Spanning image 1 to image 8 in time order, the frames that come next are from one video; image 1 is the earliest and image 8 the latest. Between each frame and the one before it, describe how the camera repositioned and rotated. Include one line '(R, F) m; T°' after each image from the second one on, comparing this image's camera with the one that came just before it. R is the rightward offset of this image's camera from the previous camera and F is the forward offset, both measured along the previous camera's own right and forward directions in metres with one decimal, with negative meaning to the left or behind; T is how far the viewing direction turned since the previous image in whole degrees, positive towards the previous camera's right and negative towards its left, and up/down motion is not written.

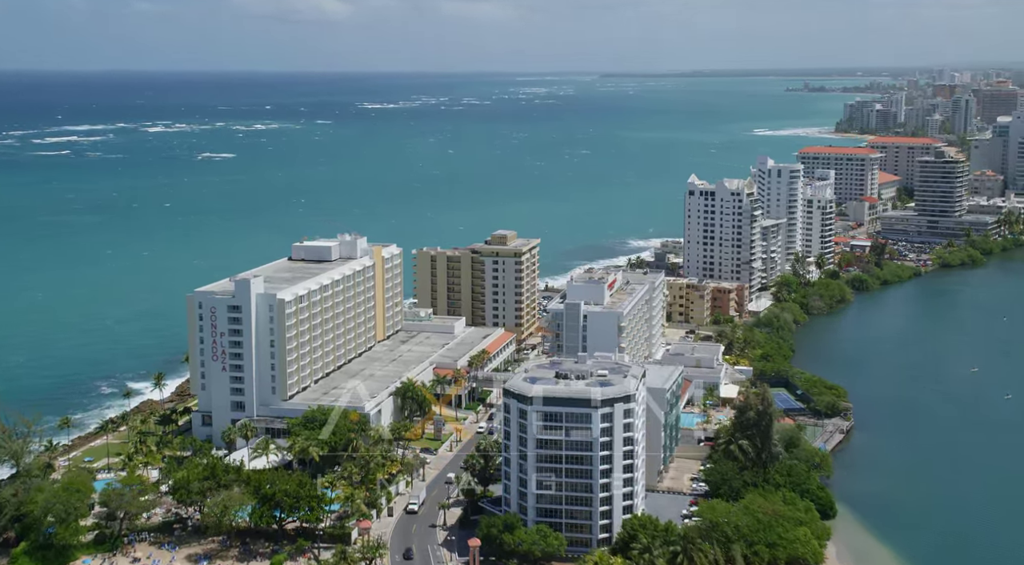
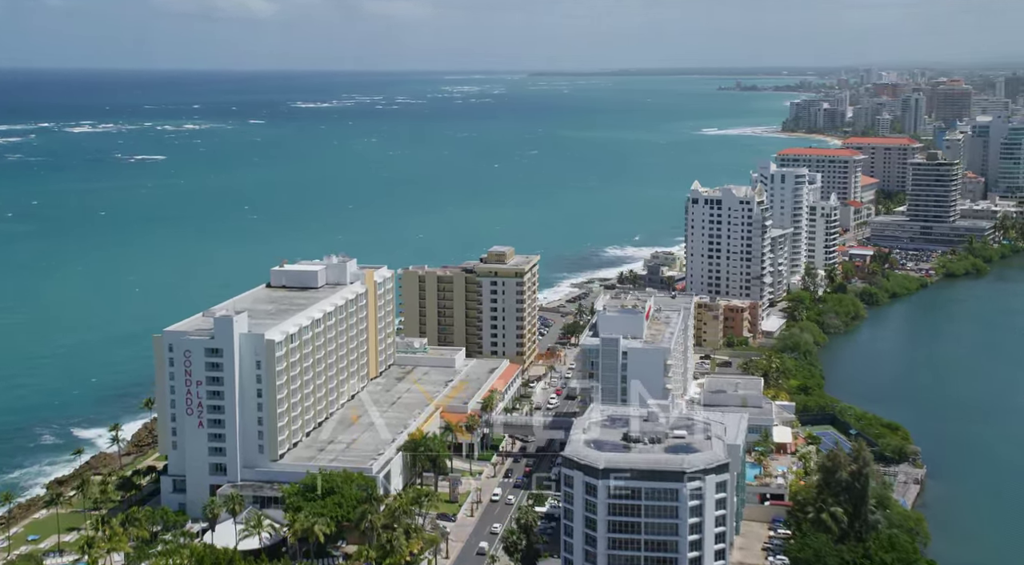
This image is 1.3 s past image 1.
(-3.0, +6.2) m; +3°
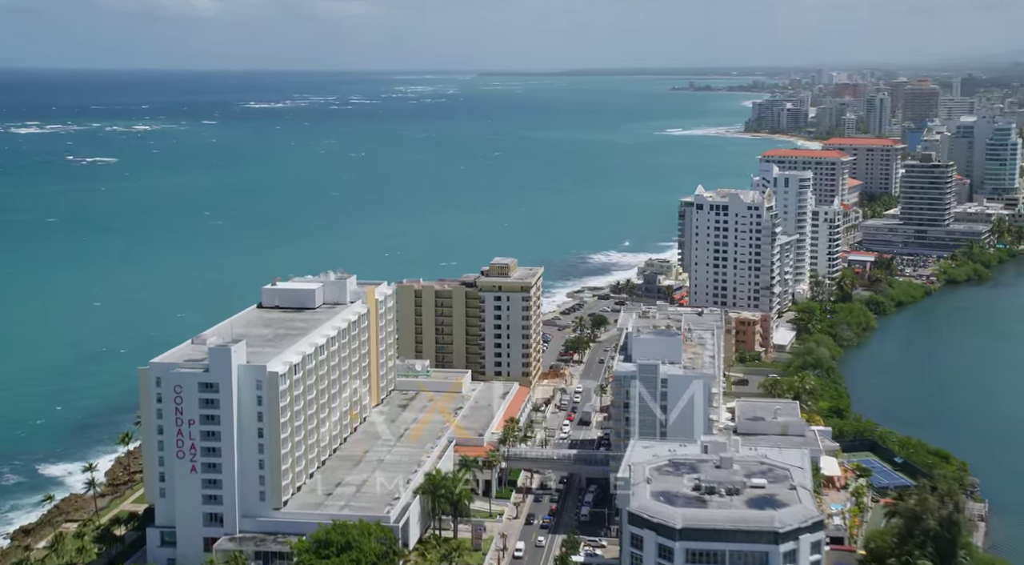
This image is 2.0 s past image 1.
(-2.1, +3.7) m; +2°
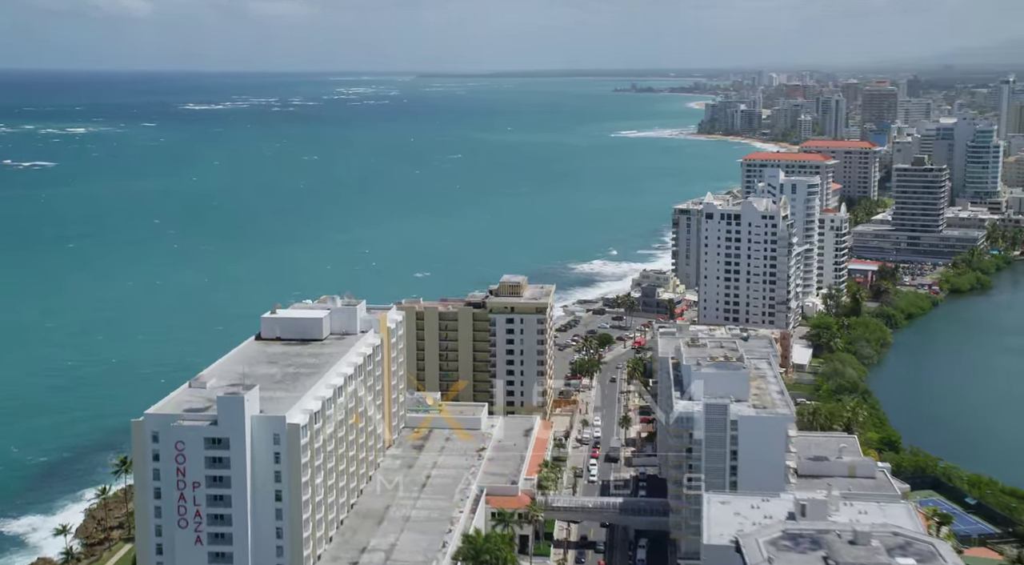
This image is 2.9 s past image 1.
(-2.7, +4.3) m; +3°
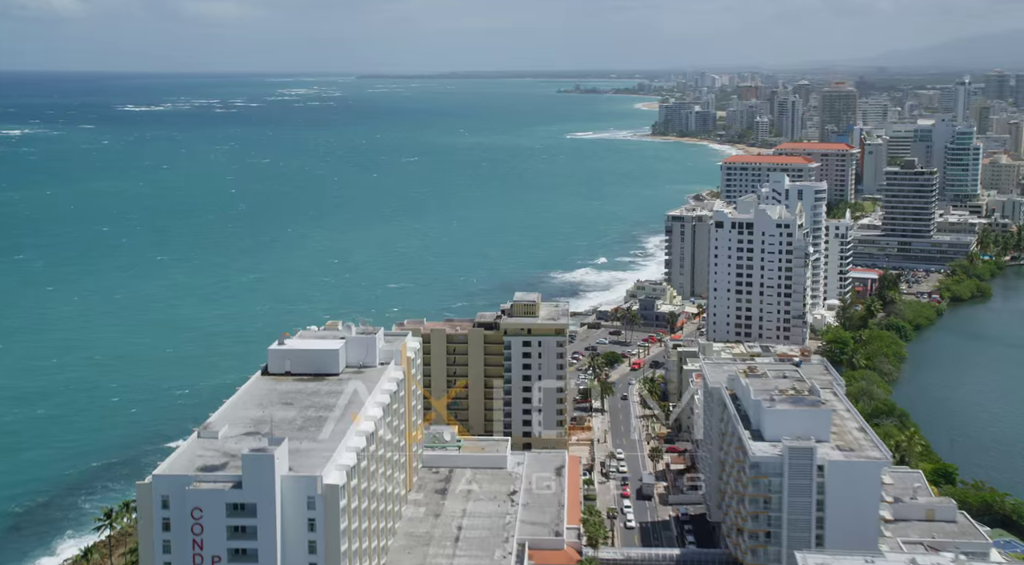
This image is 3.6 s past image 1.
(-2.5, +3.6) m; +3°
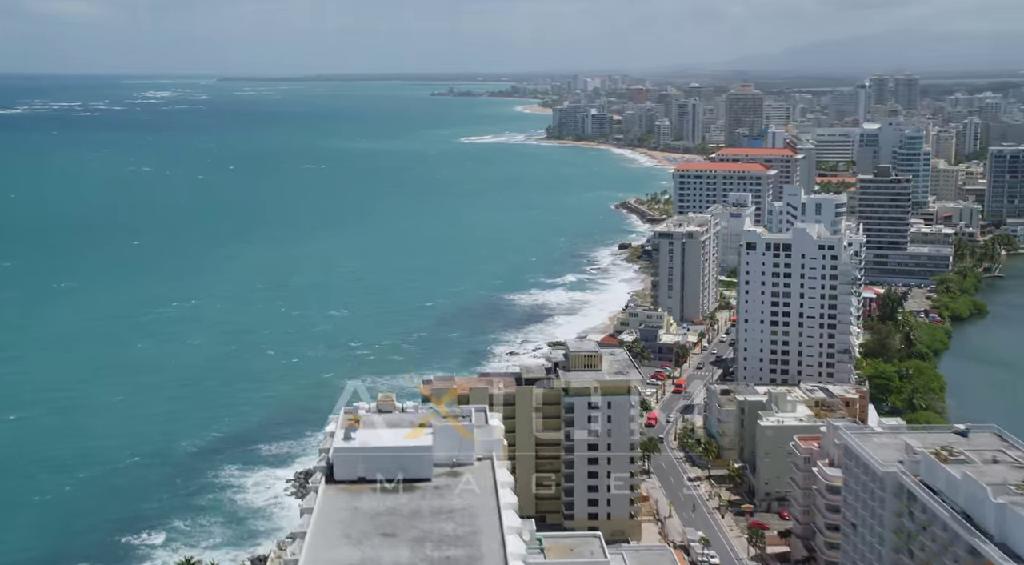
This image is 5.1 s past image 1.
(-5.2, +7.4) m; +6°
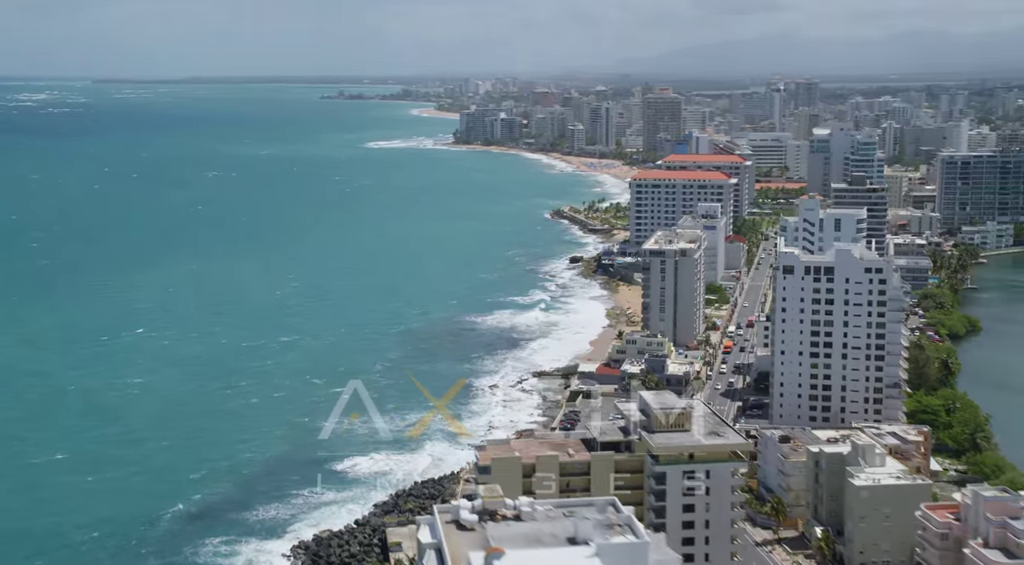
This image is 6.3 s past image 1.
(-4.4, +5.5) m; +6°
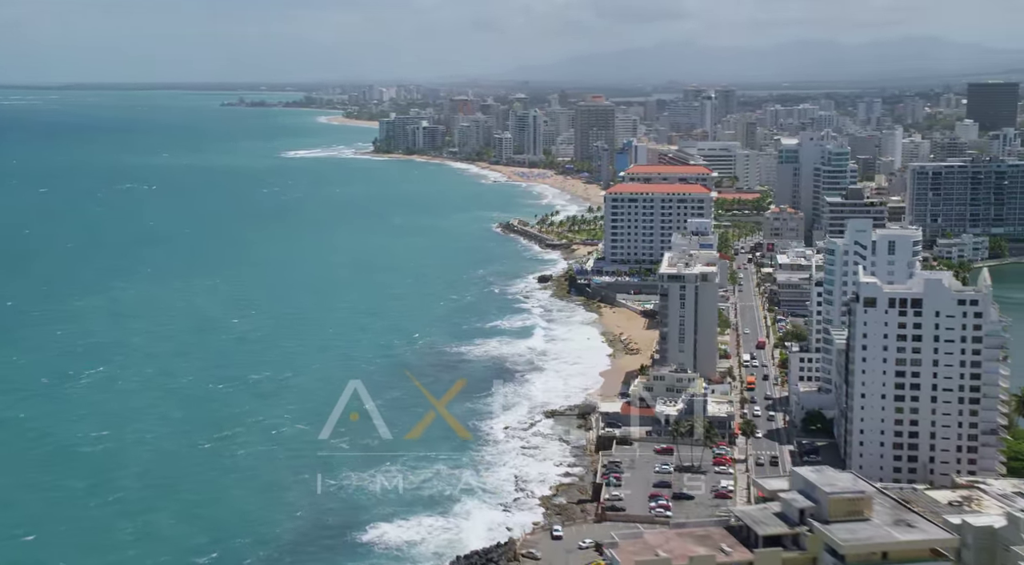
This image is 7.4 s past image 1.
(-4.7, +5.6) m; +5°
